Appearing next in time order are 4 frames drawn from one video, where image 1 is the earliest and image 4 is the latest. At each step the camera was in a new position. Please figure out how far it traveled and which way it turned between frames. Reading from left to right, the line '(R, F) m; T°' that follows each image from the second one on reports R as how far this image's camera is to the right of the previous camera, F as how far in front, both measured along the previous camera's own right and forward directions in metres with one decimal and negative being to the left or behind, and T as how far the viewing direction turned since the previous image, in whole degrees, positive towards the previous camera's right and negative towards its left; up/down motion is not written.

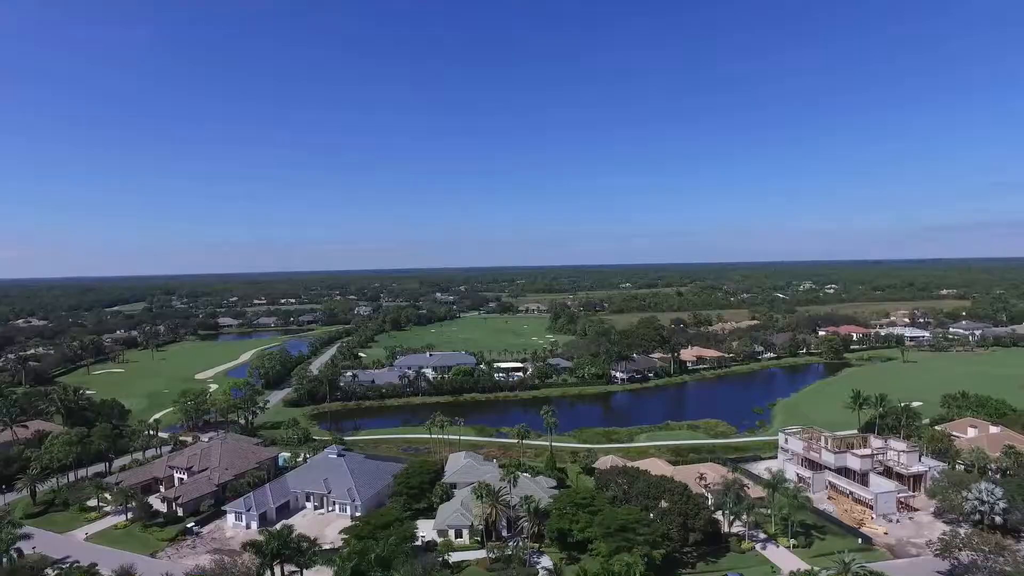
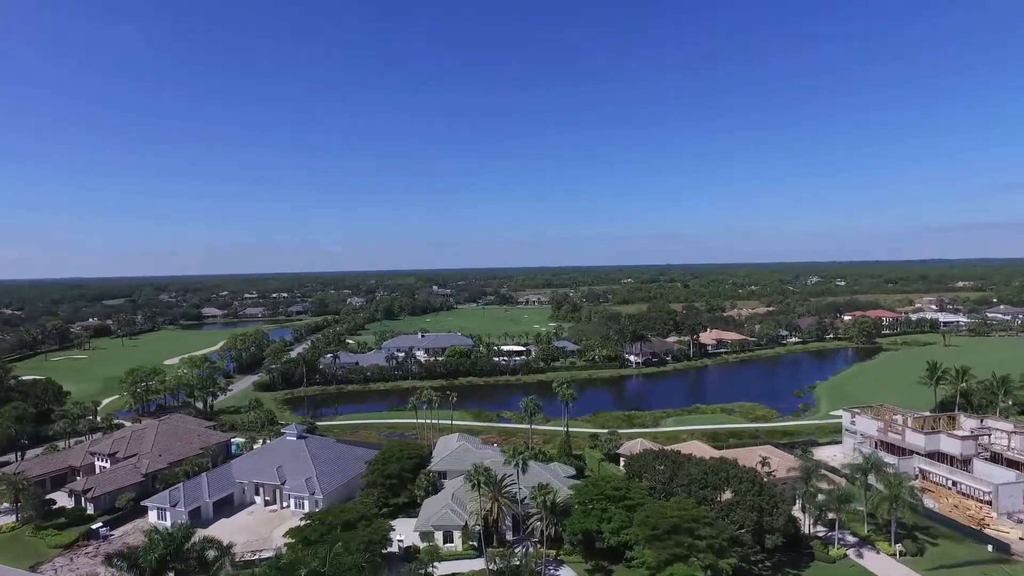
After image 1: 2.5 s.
(-0.5, +11.0) m; 0°
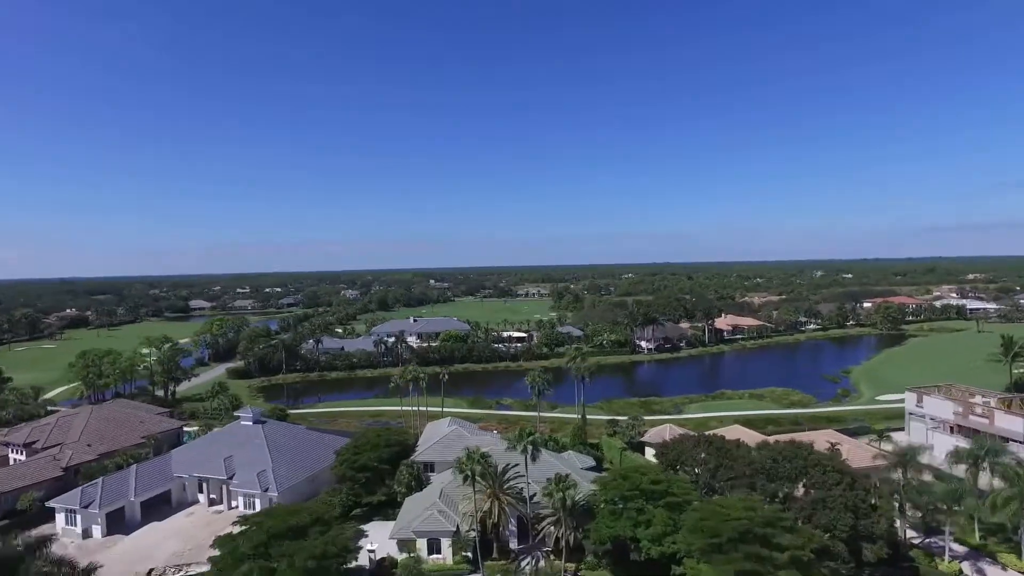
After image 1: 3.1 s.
(-0.3, +7.7) m; 0°
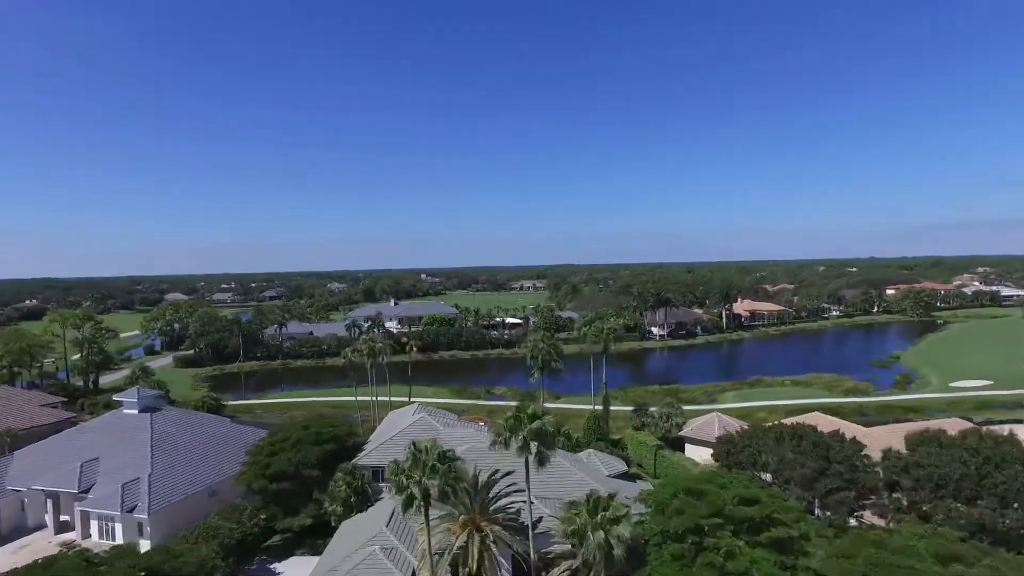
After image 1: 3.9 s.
(+0.1, +10.2) m; +1°
